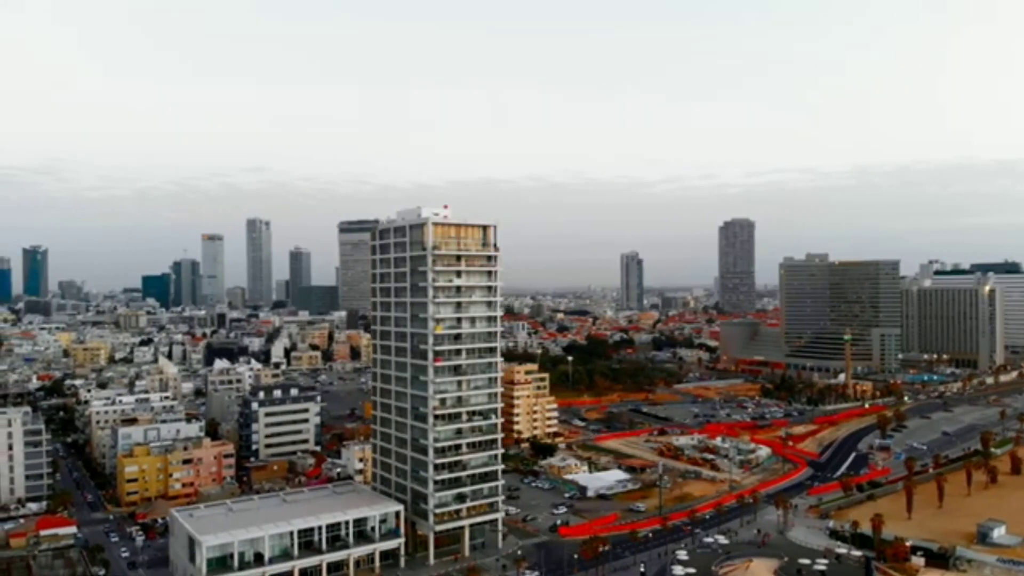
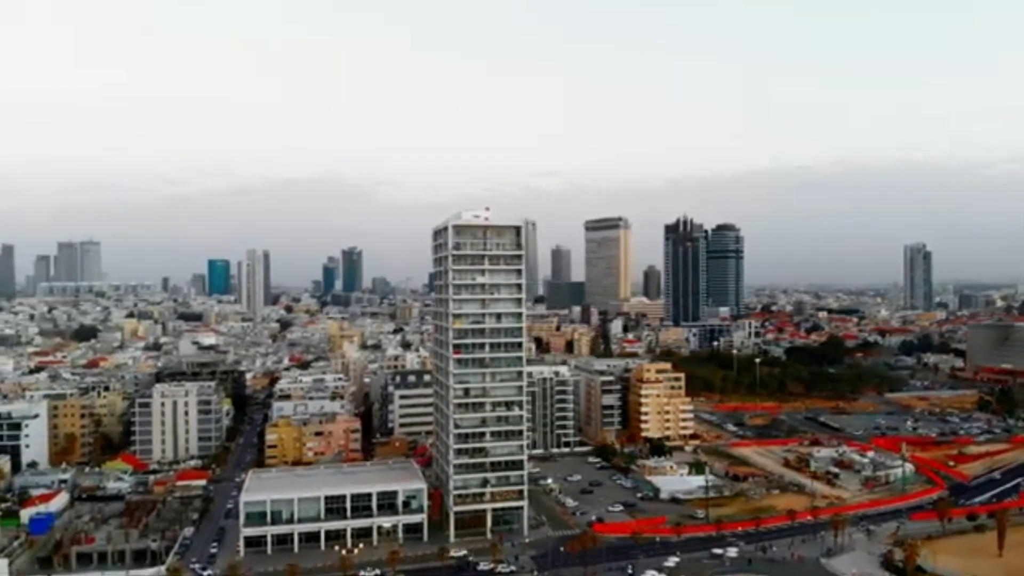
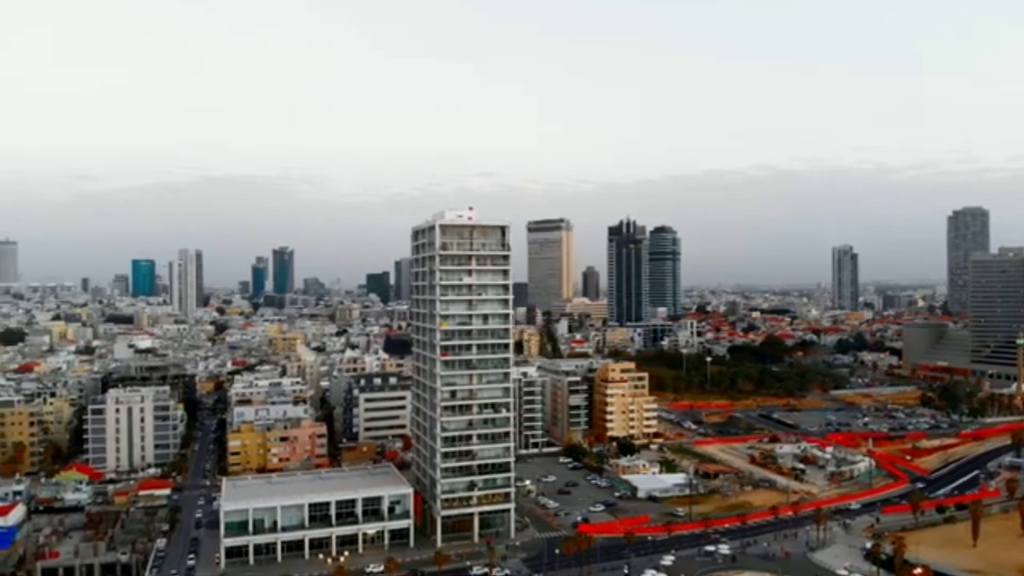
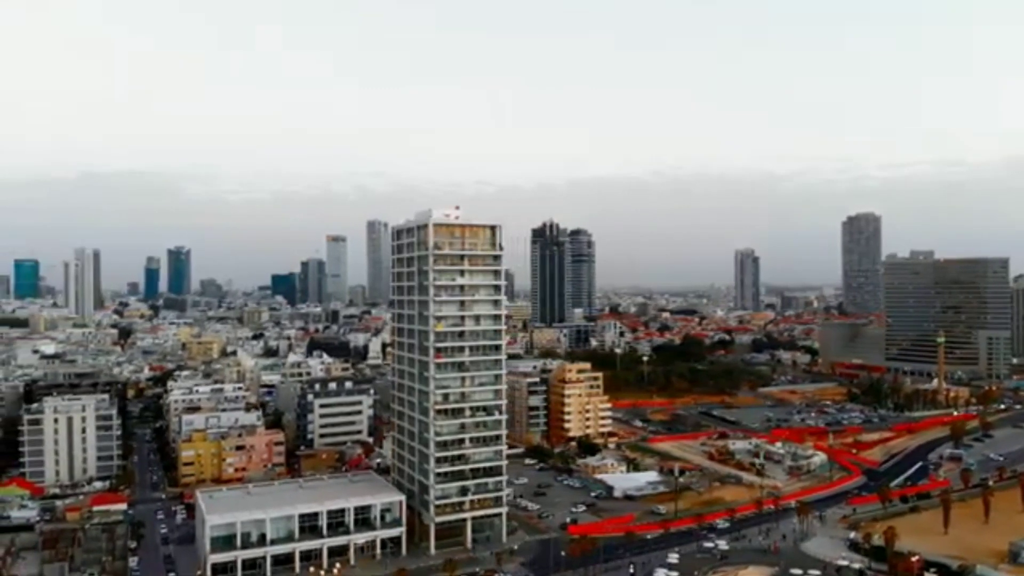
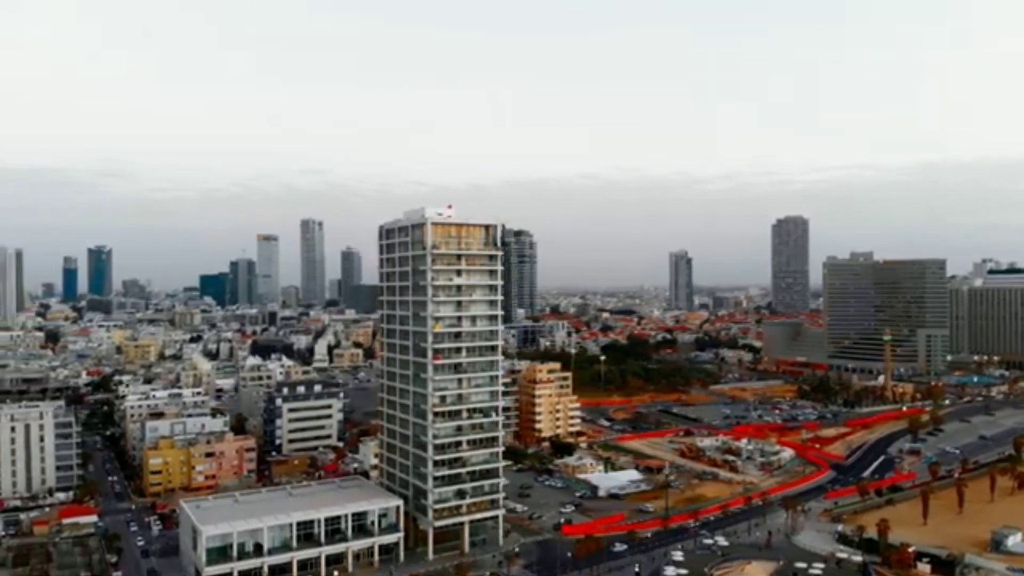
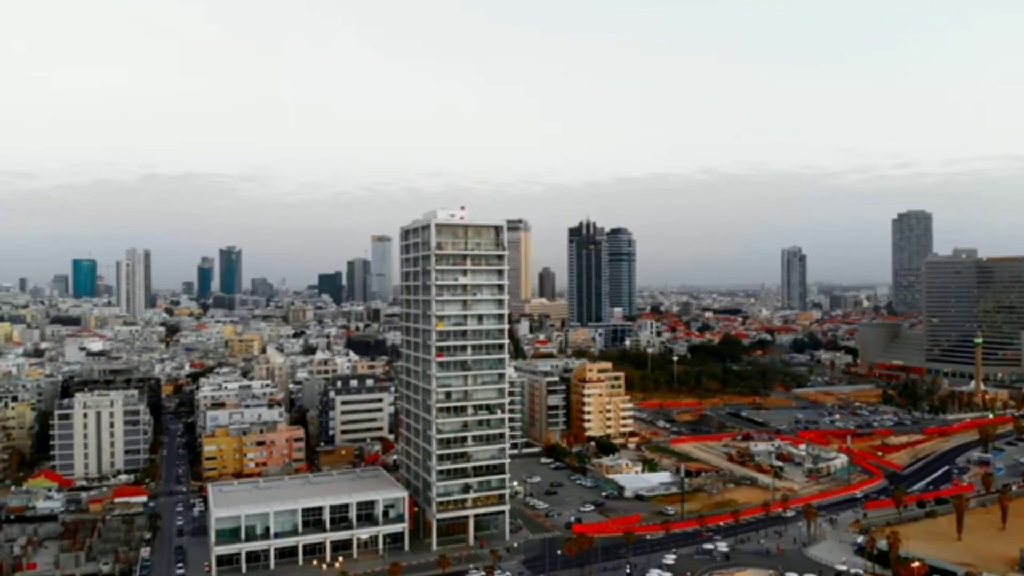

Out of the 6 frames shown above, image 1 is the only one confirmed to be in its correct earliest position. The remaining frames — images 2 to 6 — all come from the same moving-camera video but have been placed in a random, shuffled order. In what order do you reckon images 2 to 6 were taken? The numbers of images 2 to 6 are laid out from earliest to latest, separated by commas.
5, 4, 6, 3, 2
